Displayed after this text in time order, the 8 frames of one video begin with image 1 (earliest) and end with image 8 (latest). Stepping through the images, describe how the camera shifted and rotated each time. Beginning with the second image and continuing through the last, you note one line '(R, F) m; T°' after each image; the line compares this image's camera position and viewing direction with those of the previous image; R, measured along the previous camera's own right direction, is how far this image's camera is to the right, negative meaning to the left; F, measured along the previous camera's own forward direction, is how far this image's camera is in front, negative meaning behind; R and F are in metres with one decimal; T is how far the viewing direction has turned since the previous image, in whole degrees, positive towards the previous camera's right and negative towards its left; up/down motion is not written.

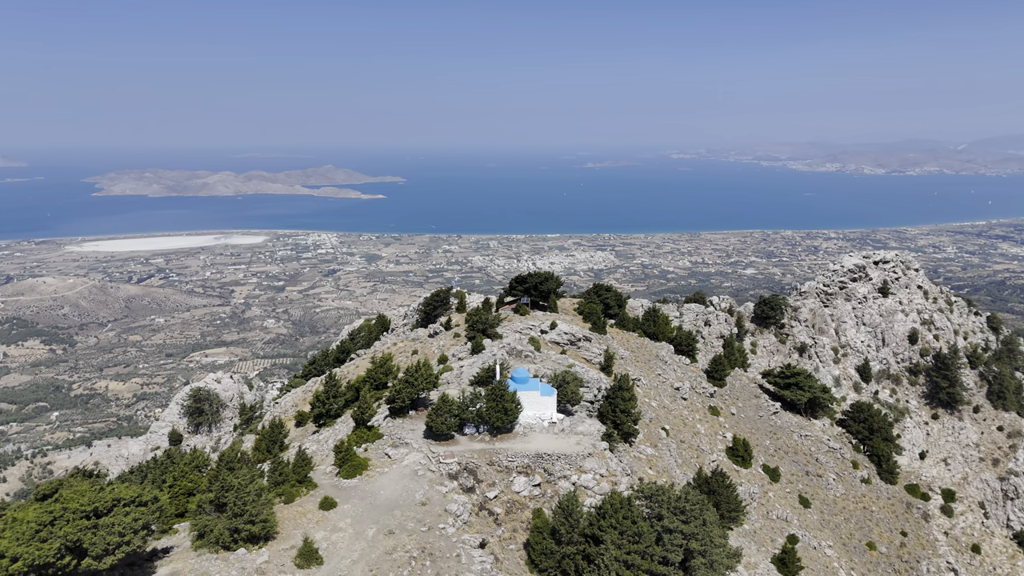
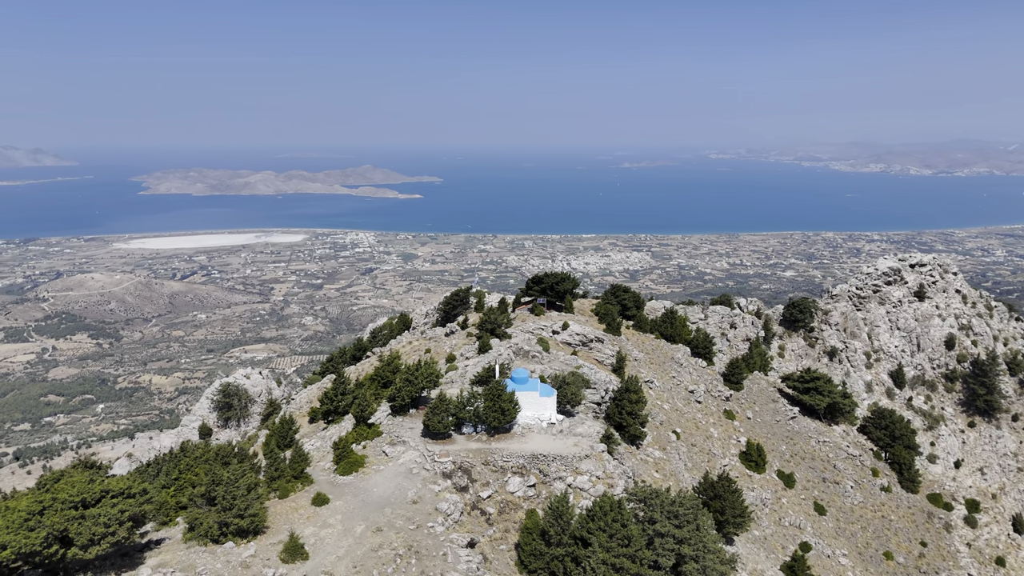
(+1.4, +0.2) m; -2°
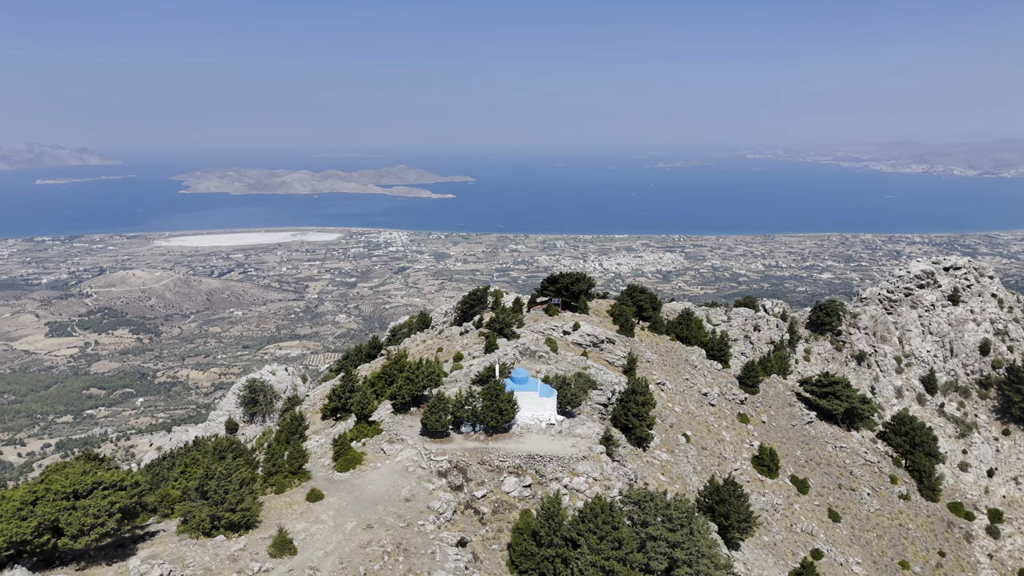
(+1.3, +0.1) m; -2°
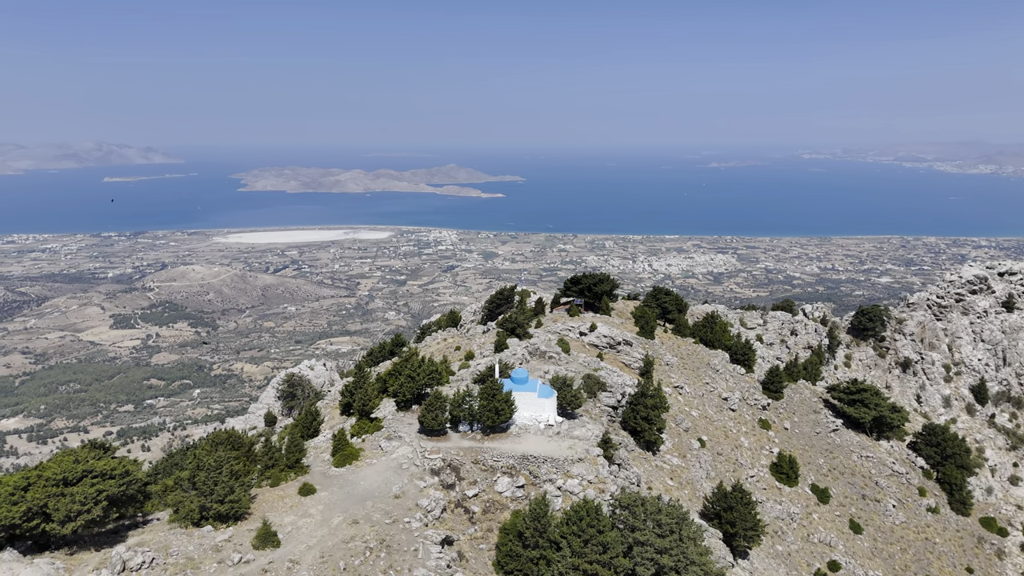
(+1.9, +0.2) m; -3°
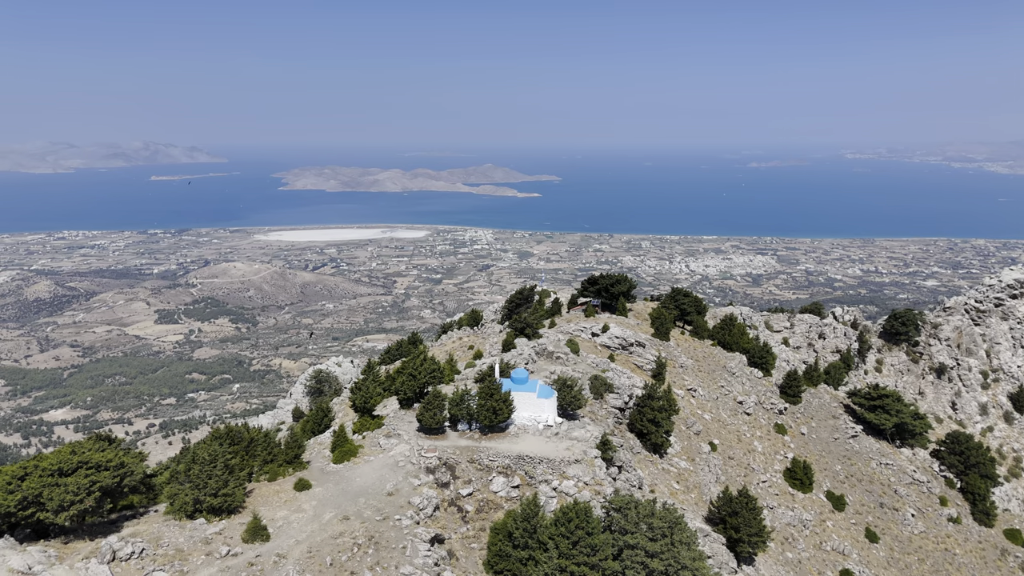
(+1.4, +0.1) m; -2°
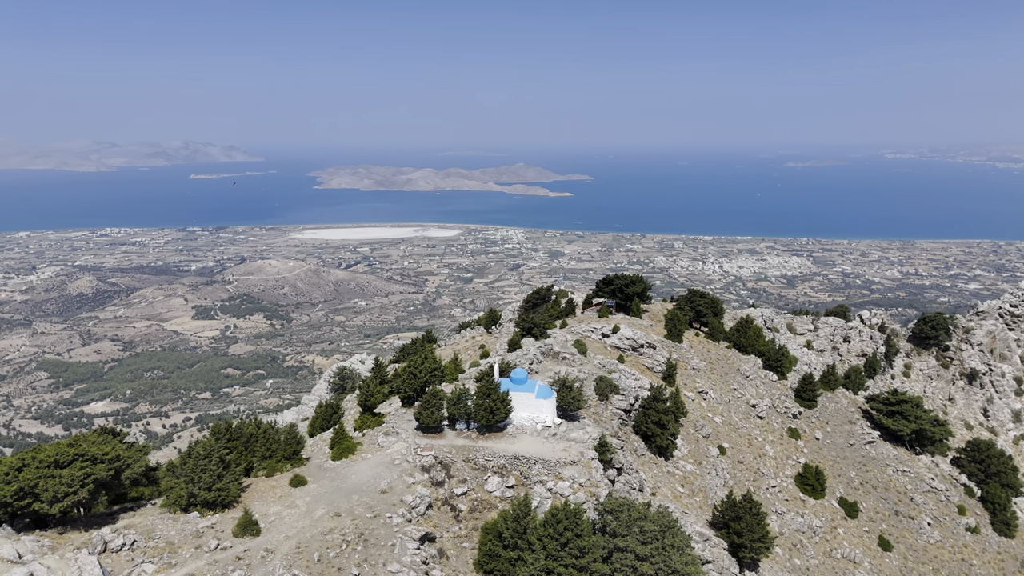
(+1.2, 0.0) m; -2°
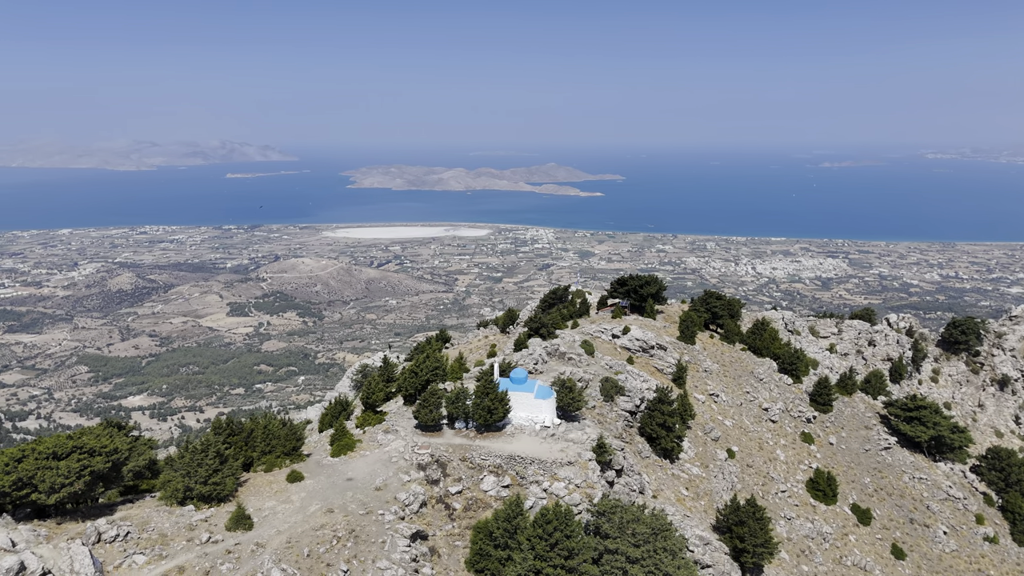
(+1.1, 0.0) m; -2°
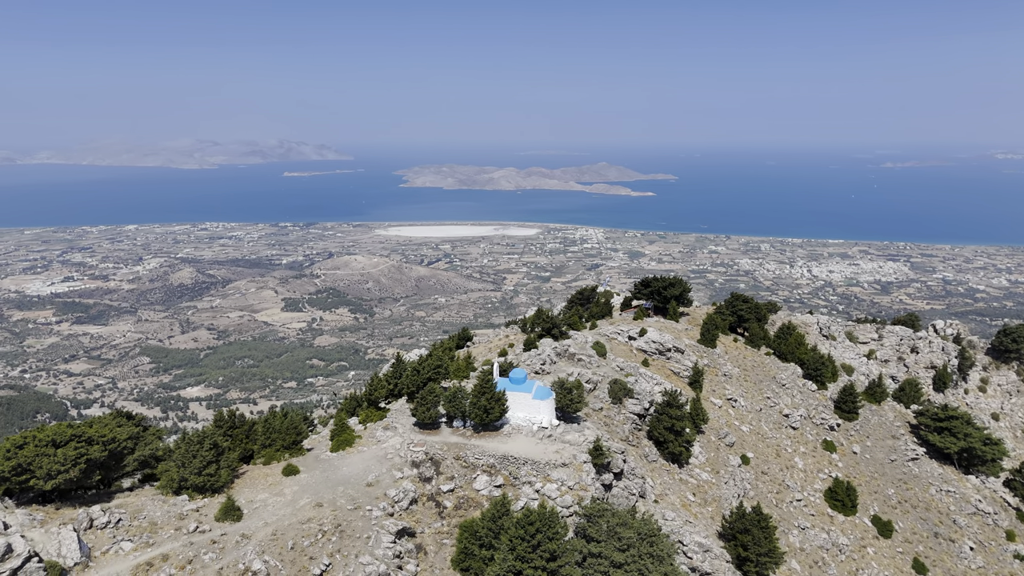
(+1.8, 0.0) m; -3°
